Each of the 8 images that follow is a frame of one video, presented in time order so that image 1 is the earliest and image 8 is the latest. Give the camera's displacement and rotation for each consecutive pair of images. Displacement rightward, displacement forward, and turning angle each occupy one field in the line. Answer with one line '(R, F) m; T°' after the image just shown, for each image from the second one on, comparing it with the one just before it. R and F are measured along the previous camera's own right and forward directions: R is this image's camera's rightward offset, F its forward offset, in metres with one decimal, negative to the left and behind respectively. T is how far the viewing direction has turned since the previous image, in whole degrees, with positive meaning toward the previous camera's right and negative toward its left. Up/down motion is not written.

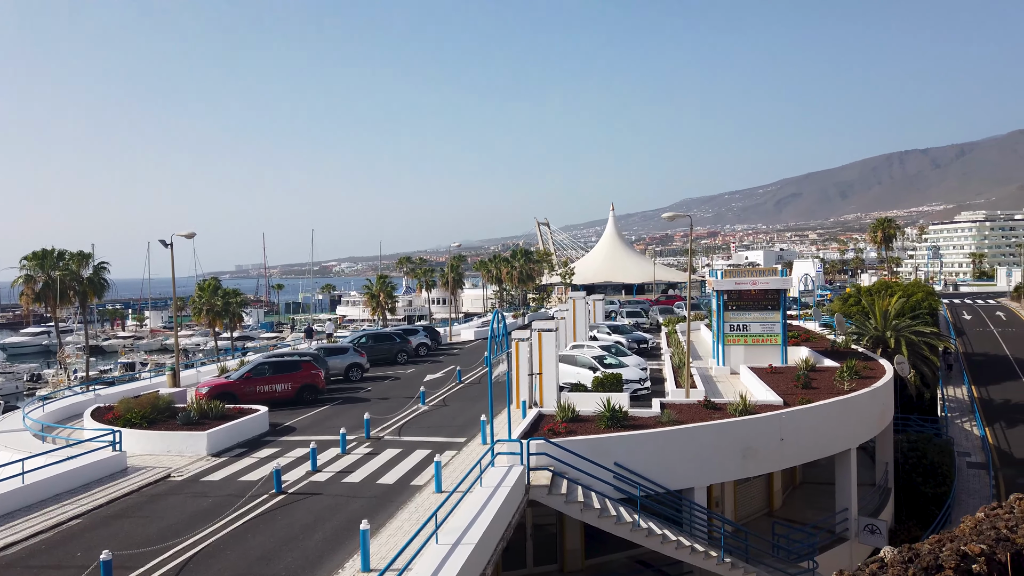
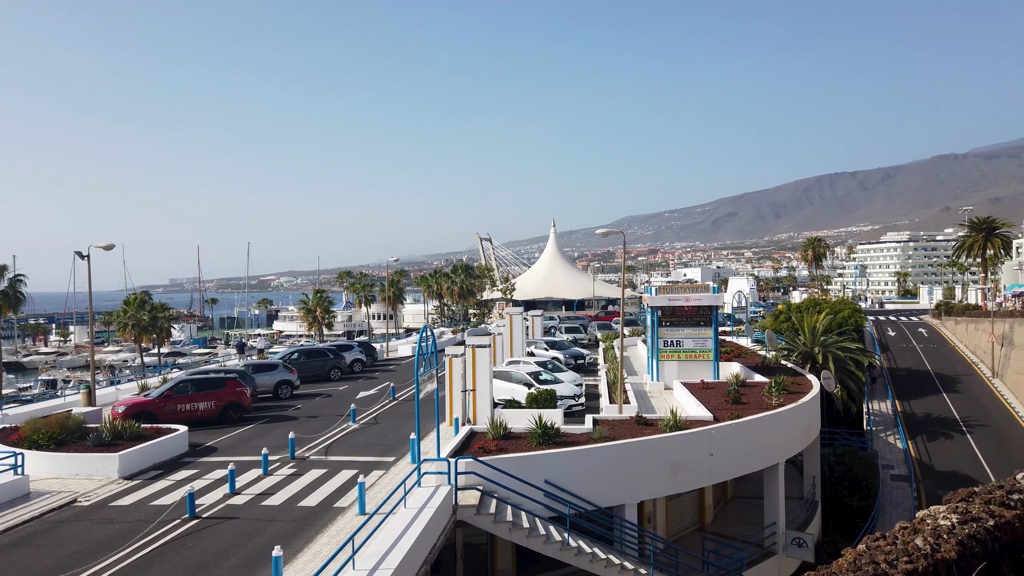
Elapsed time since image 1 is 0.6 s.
(+0.2, +0.2) m; +4°
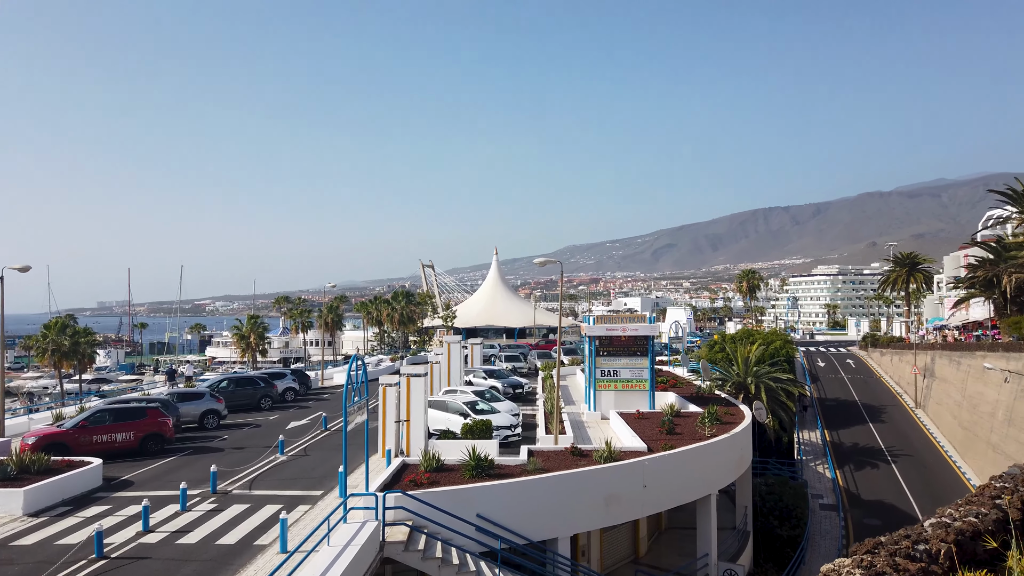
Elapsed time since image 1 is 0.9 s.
(+0.2, +0.1) m; +4°
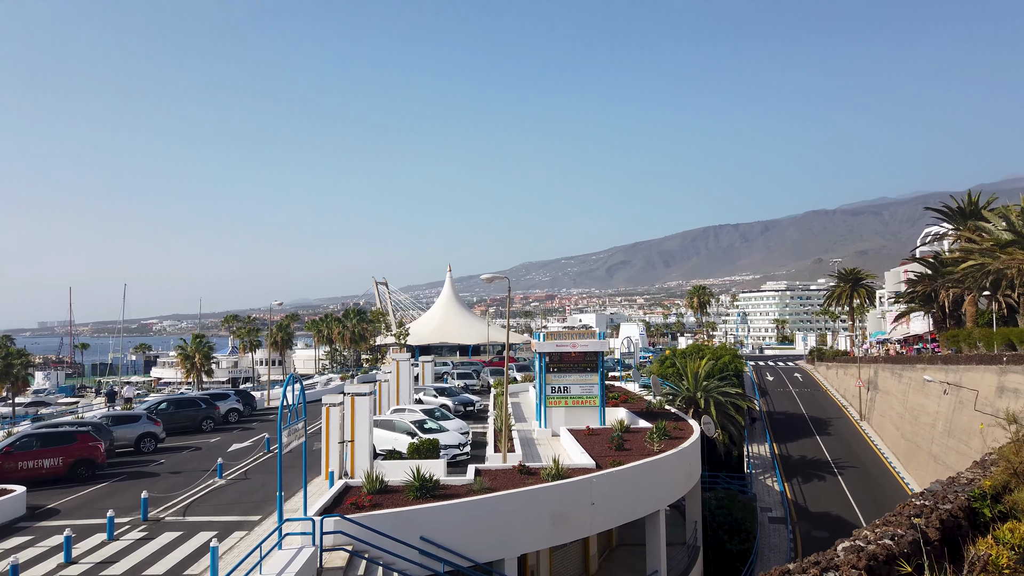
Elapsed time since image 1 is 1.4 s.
(+0.2, +0.2) m; +3°
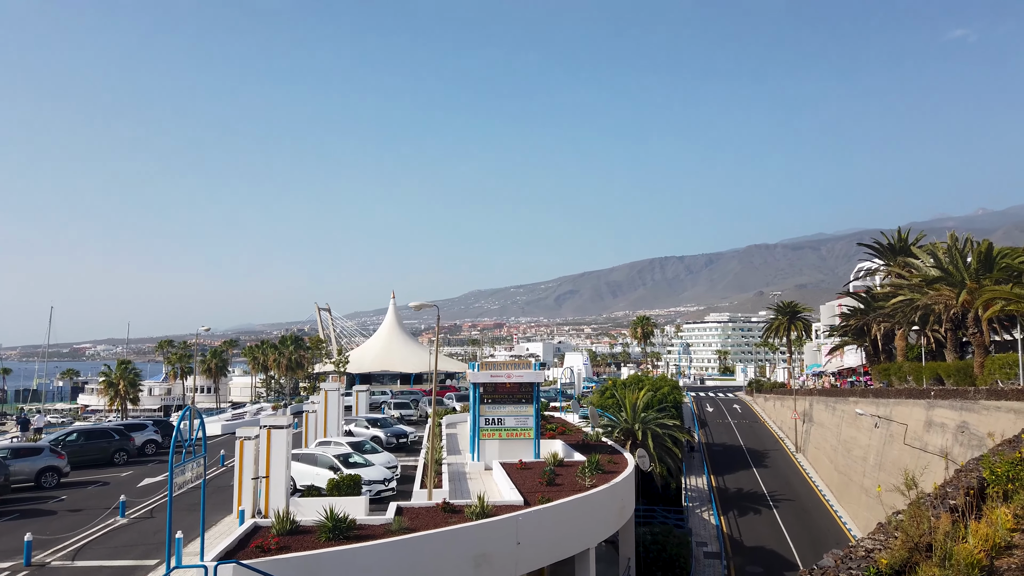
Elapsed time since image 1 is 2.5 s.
(+0.5, +0.6) m; +4°
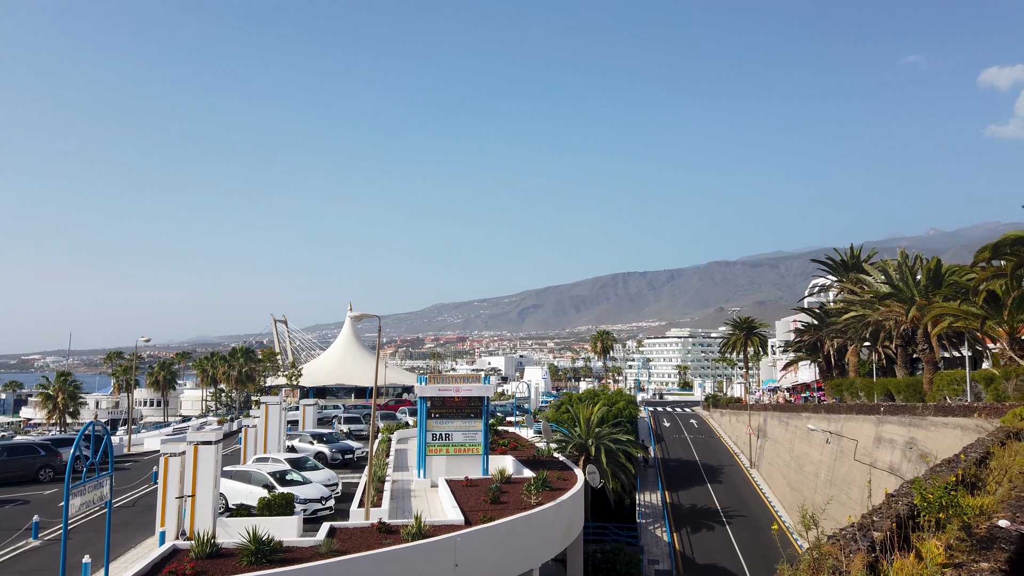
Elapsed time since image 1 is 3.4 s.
(+0.5, +0.6) m; +3°
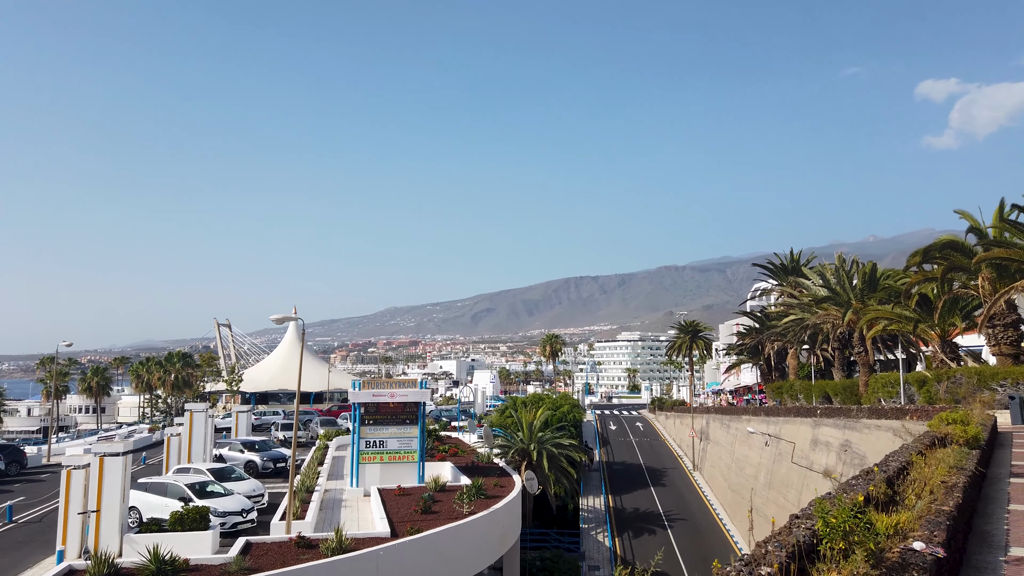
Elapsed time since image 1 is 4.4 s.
(+0.5, +0.6) m; +4°
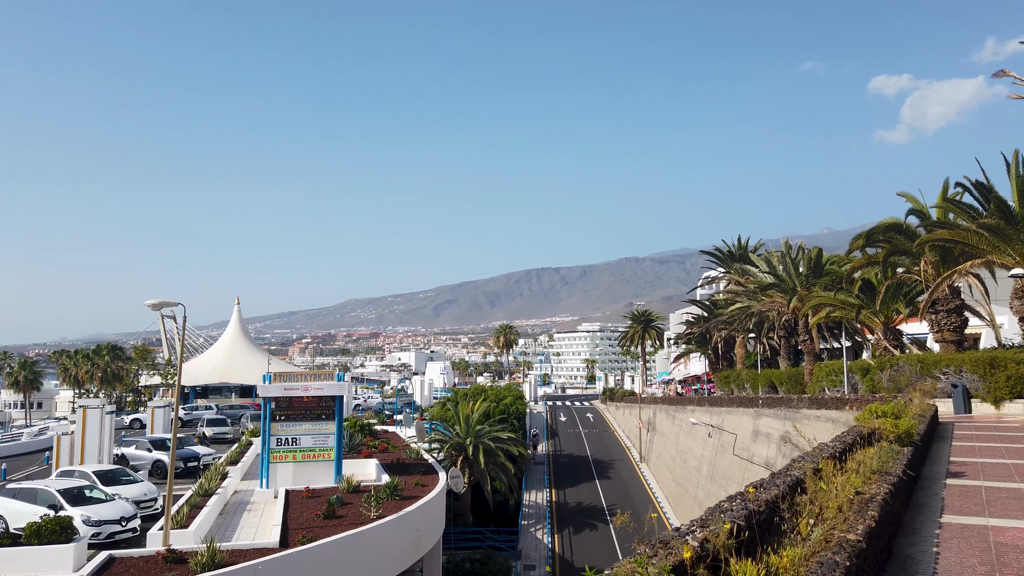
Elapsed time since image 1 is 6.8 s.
(+1.1, +1.5) m; +3°
